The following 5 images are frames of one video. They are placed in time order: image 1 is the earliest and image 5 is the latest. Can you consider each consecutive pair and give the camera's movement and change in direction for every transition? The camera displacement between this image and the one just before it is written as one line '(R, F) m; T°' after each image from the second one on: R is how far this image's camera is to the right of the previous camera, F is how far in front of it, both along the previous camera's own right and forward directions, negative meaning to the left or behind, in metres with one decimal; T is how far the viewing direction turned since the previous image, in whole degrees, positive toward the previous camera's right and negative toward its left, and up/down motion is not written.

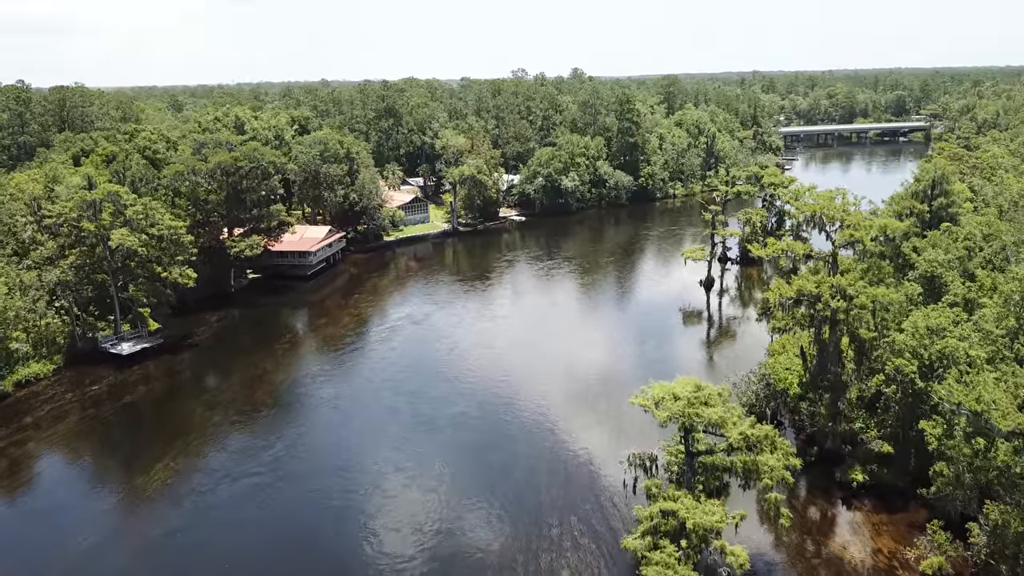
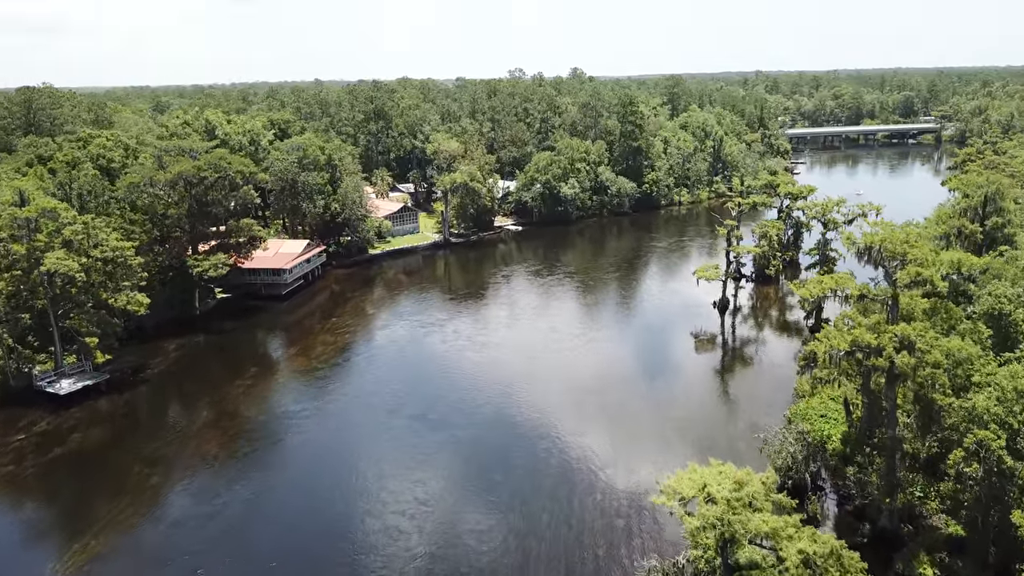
(+0.3, +4.6) m; 0°
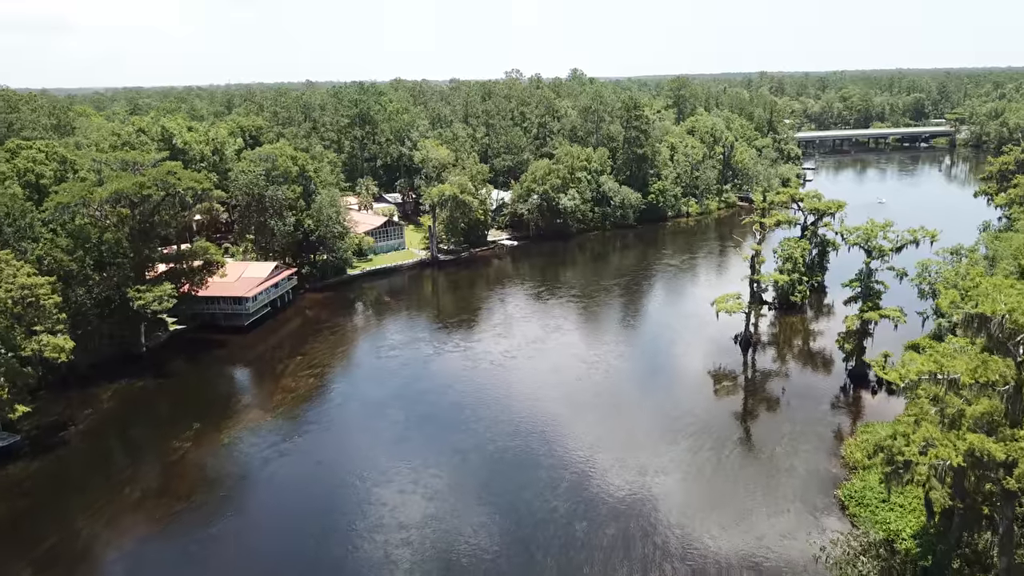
(+0.3, +5.6) m; 0°
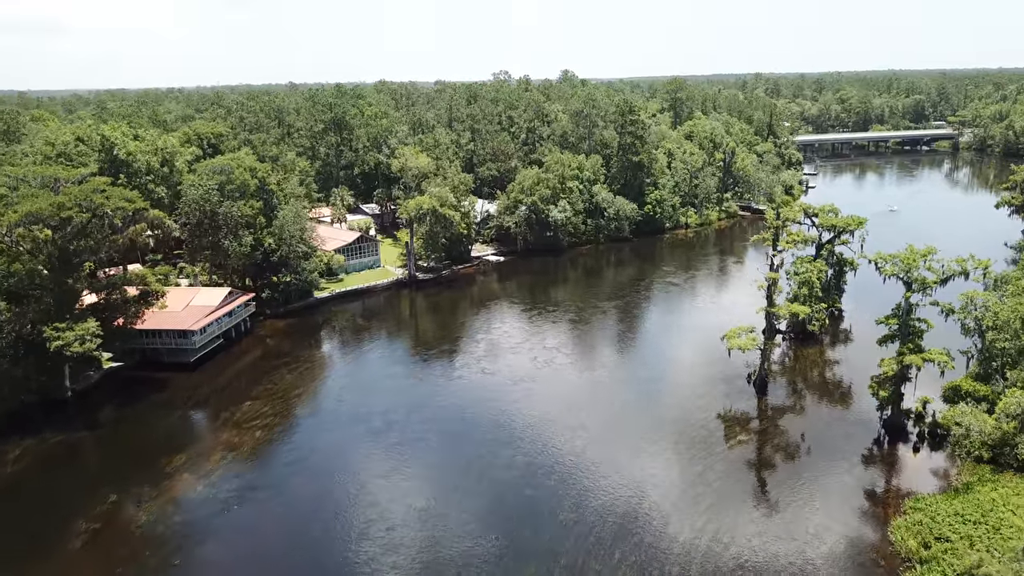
(+0.5, +5.0) m; +1°
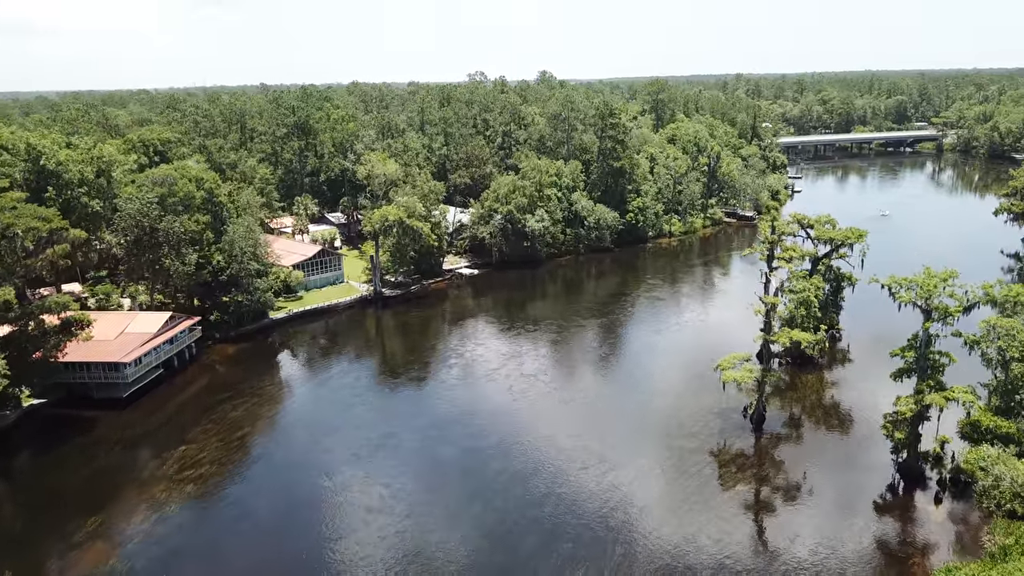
(+0.4, +3.6) m; +1°
